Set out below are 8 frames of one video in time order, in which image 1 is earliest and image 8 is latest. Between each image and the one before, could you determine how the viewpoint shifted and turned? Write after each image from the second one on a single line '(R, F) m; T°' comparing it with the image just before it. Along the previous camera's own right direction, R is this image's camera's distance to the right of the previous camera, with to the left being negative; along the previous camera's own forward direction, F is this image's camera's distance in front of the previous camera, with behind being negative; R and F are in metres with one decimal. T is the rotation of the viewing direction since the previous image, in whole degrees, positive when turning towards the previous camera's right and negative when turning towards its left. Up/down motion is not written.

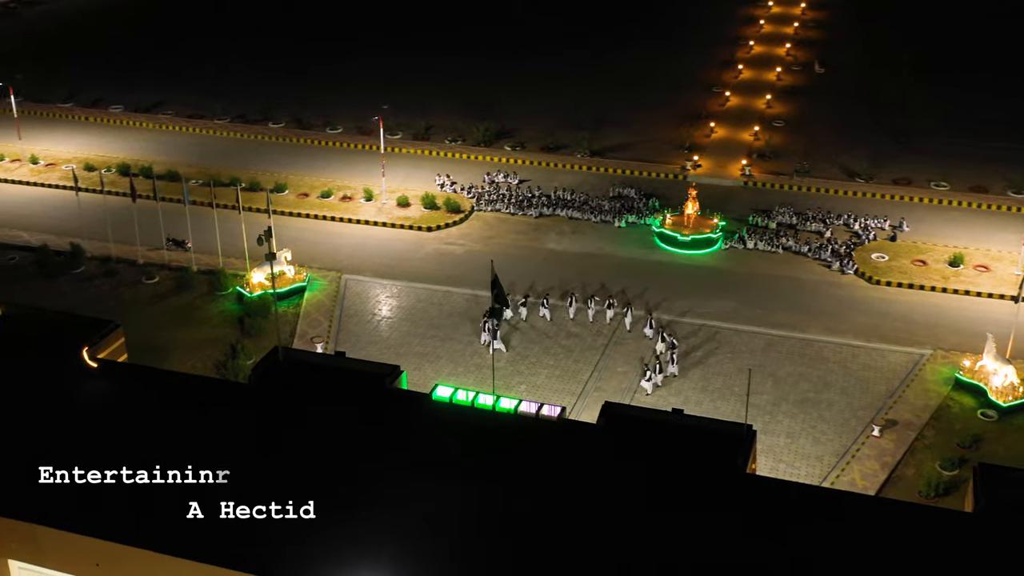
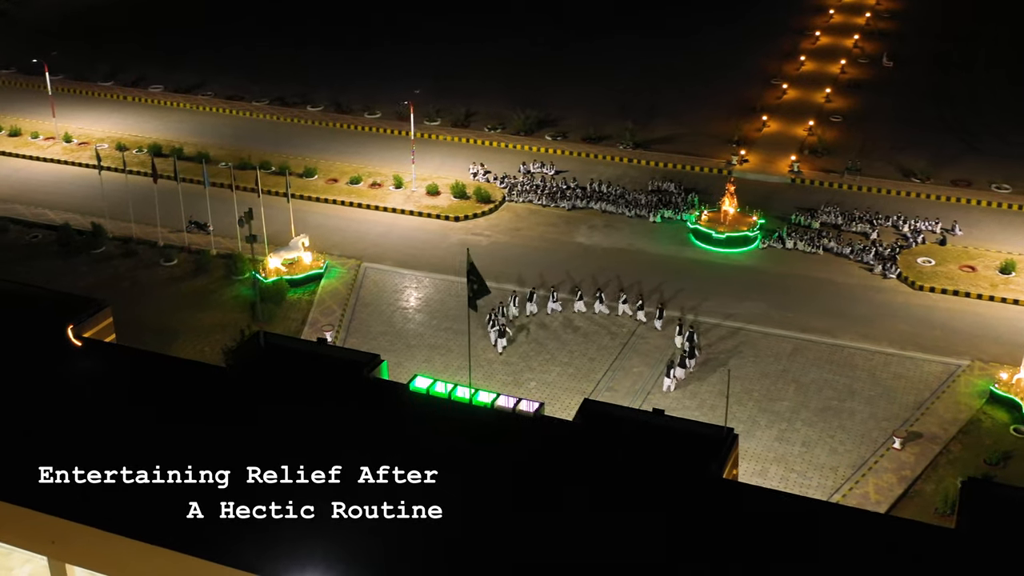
(+1.0, +0.5) m; -4°
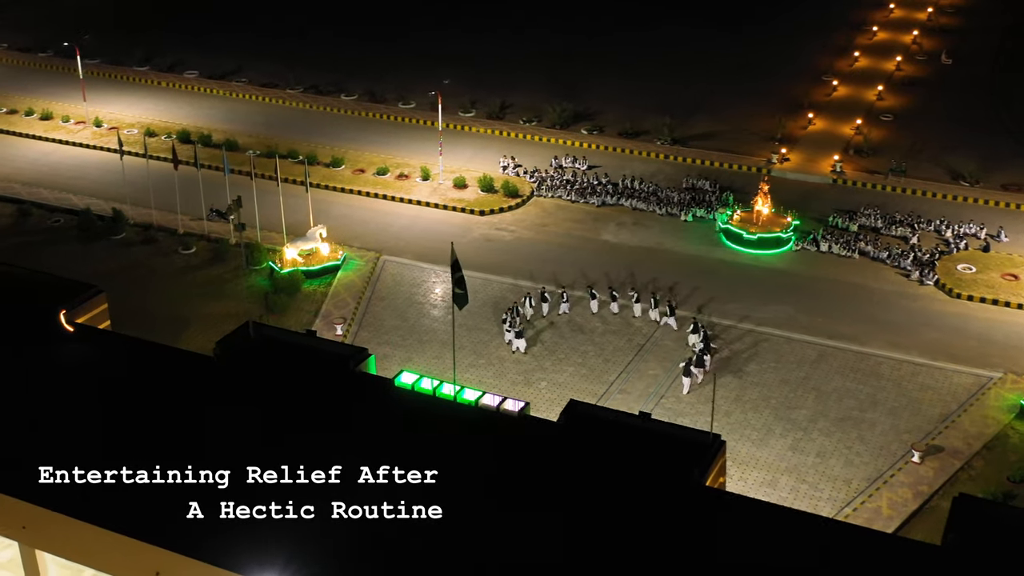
(+0.8, +0.3) m; -3°
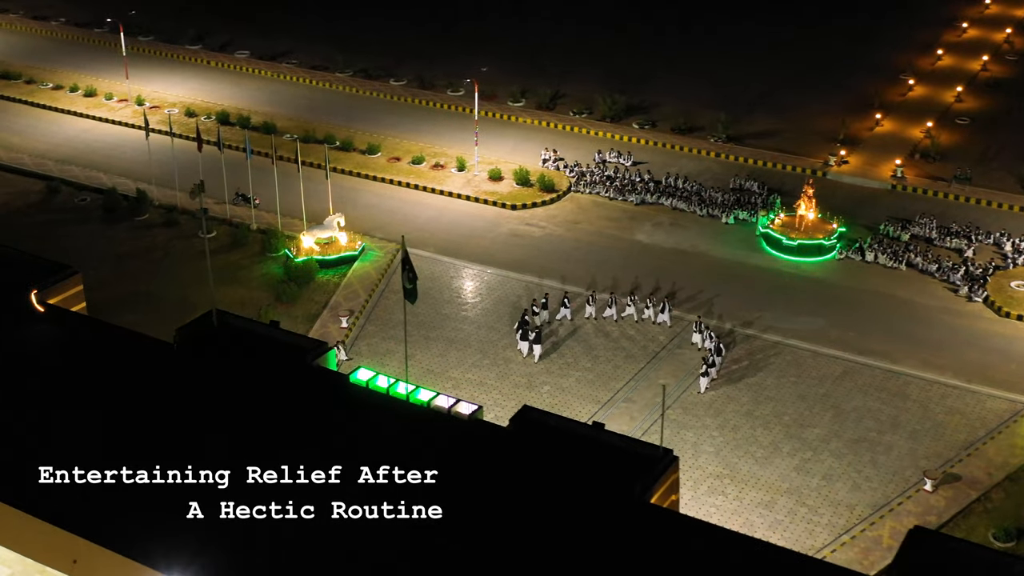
(+1.5, +0.5) m; -5°
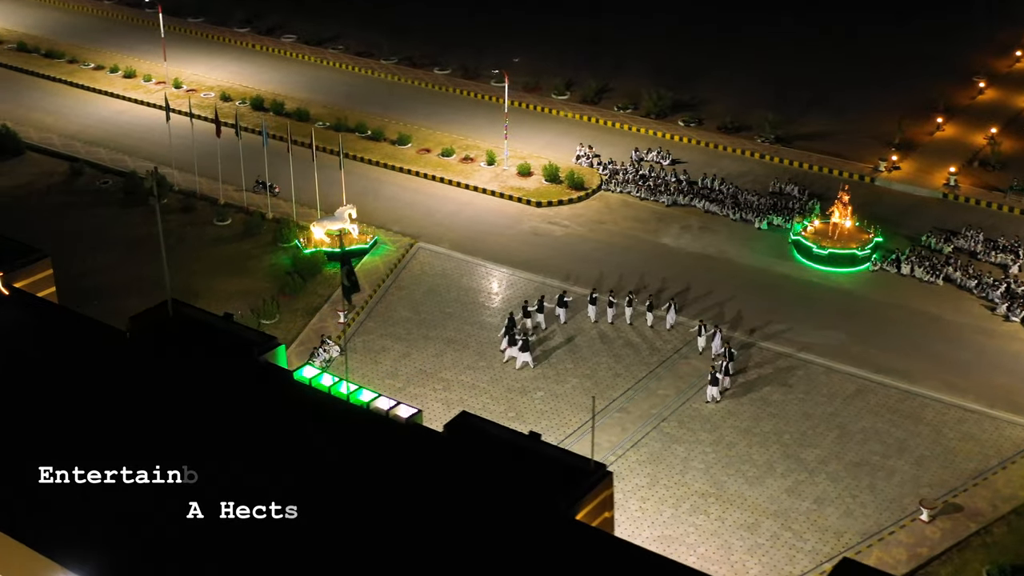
(+1.5, +0.3) m; -5°
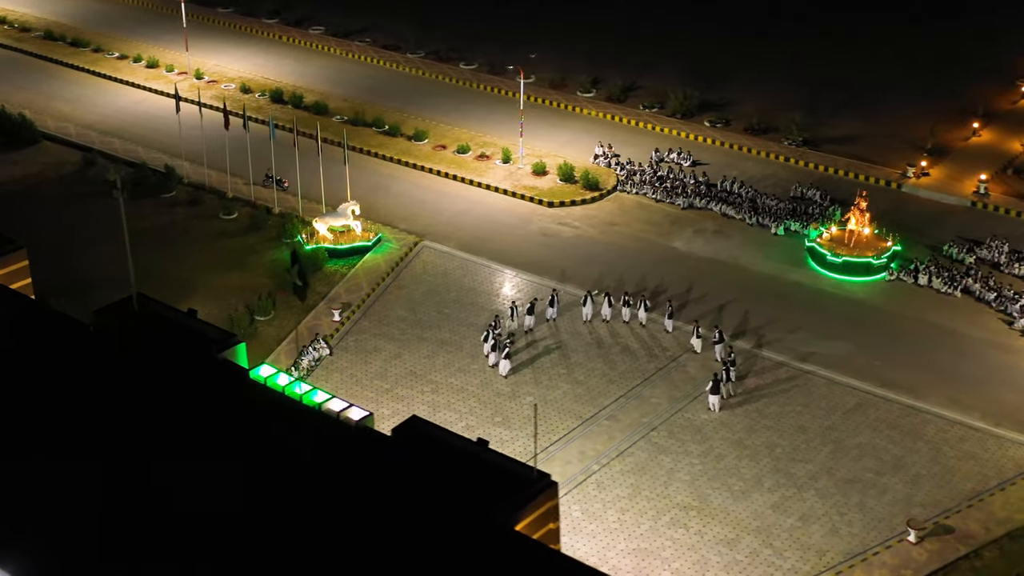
(+1.1, +0.2) m; -3°
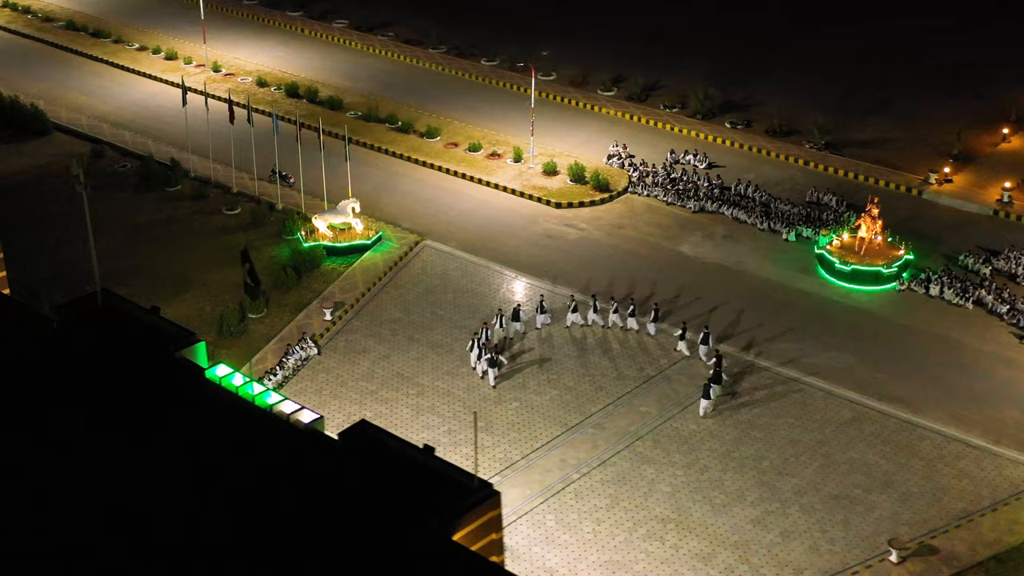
(+1.0, +0.1) m; -3°
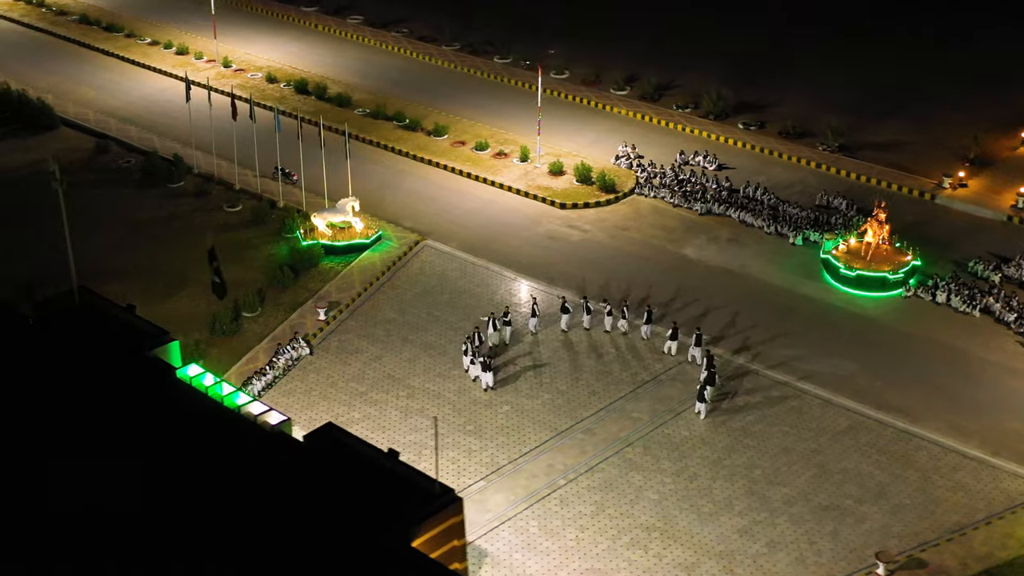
(+0.7, +0.1) m; -2°
